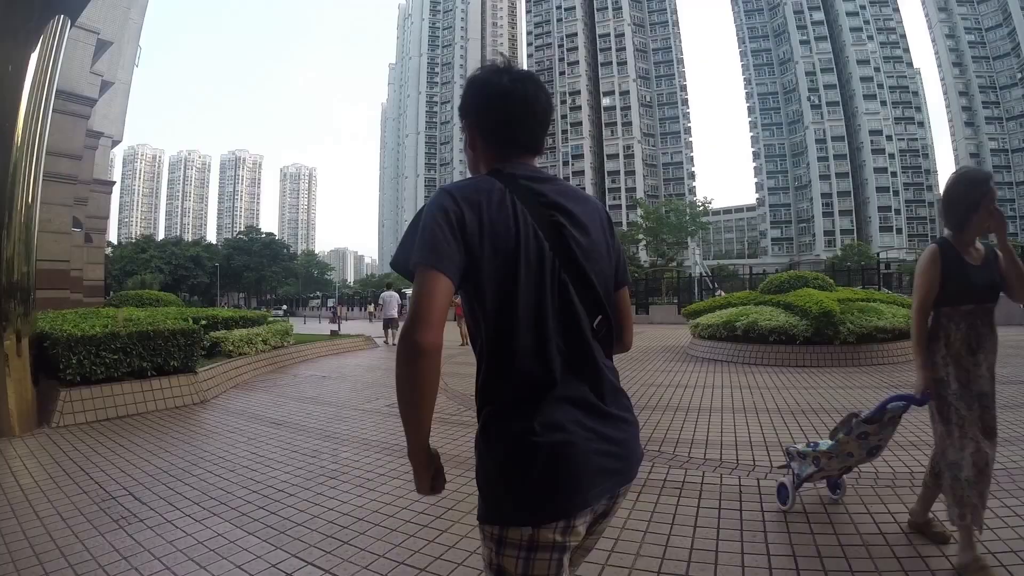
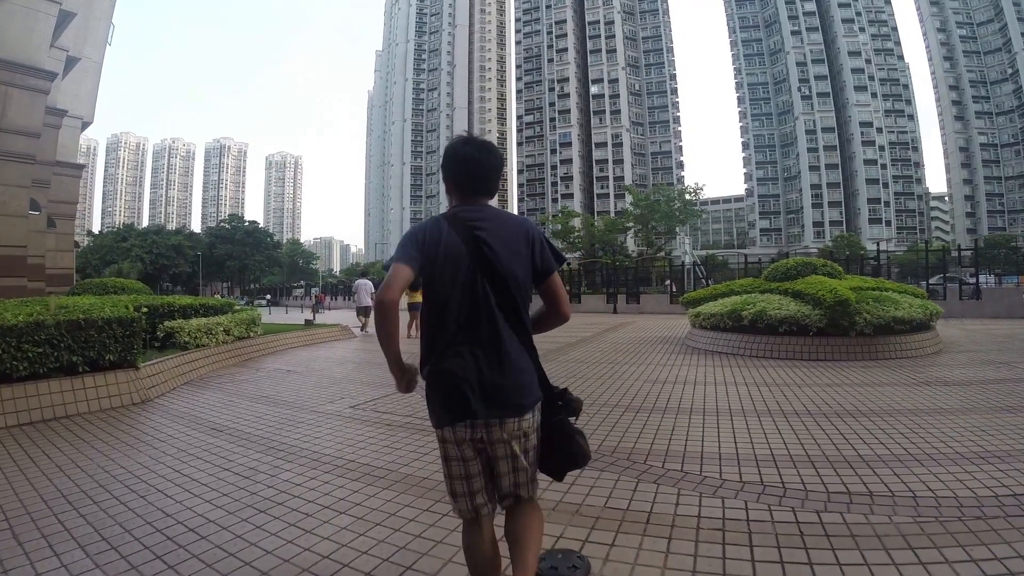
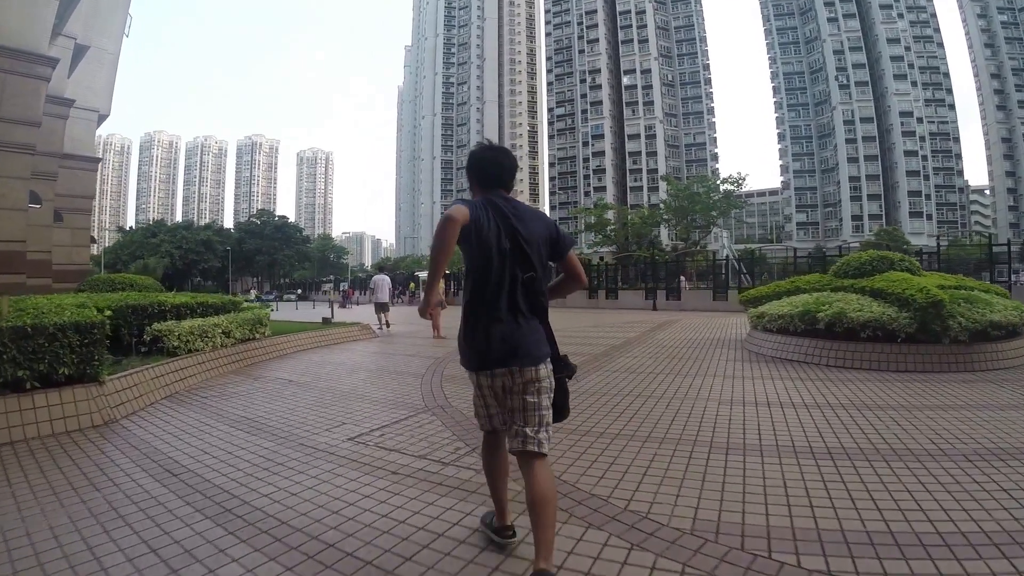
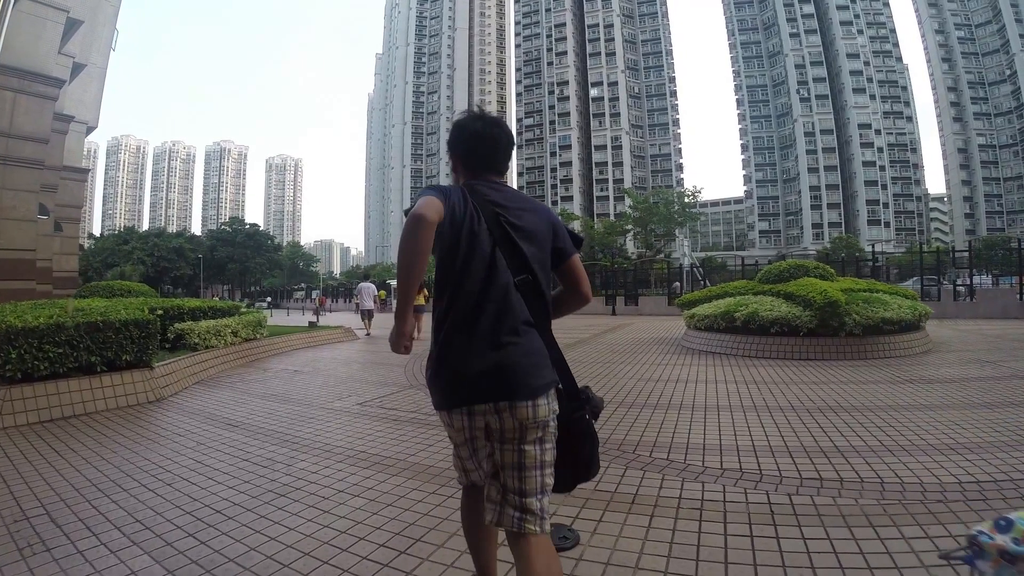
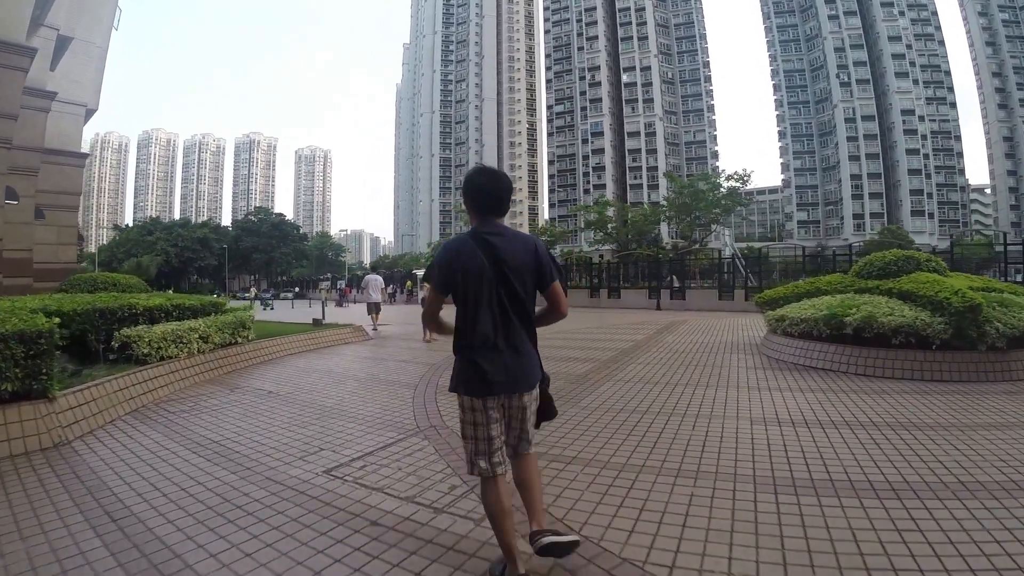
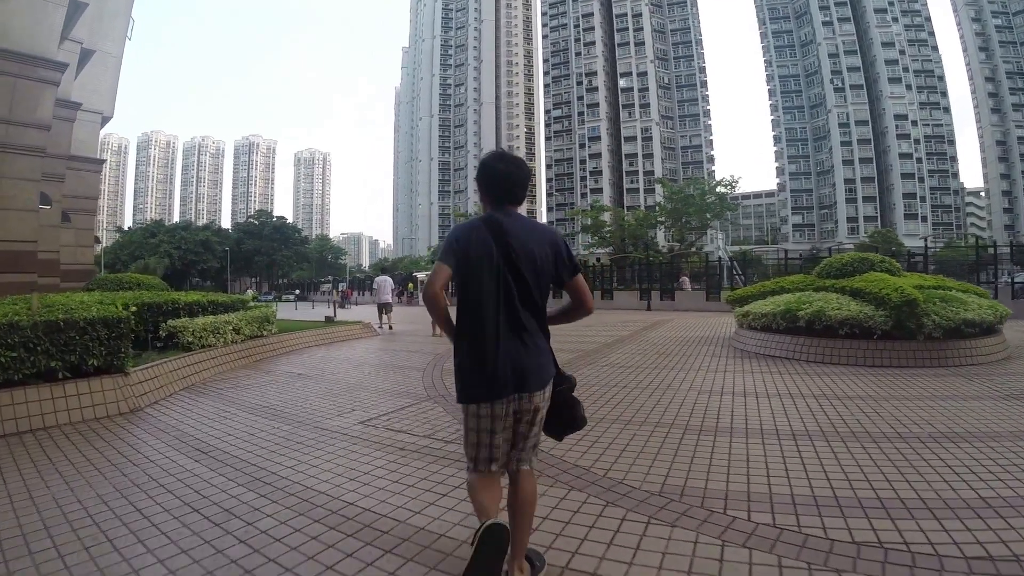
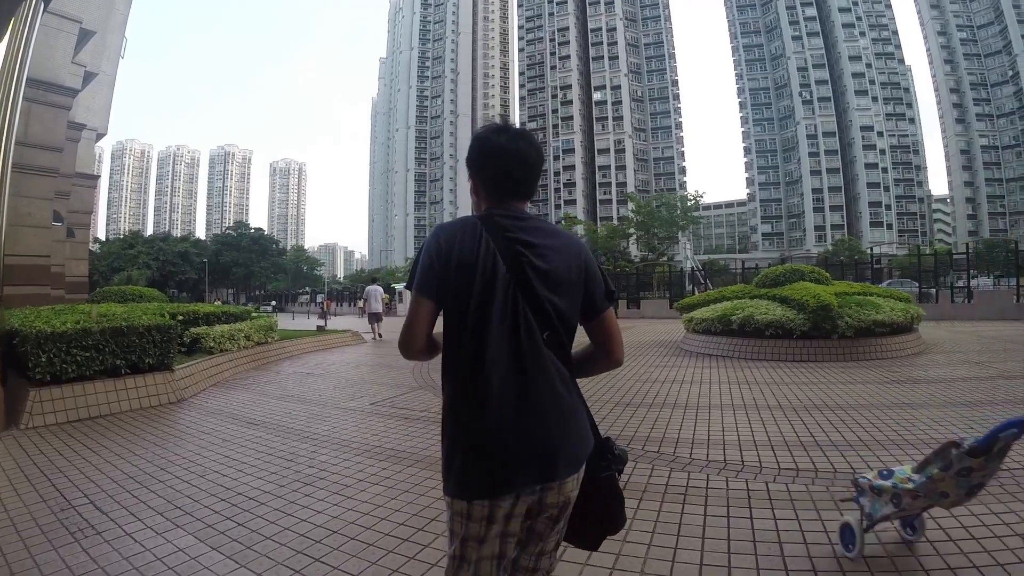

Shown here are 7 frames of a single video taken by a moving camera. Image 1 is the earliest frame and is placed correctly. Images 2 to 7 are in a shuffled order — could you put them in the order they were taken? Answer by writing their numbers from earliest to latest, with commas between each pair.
7, 4, 2, 6, 3, 5
